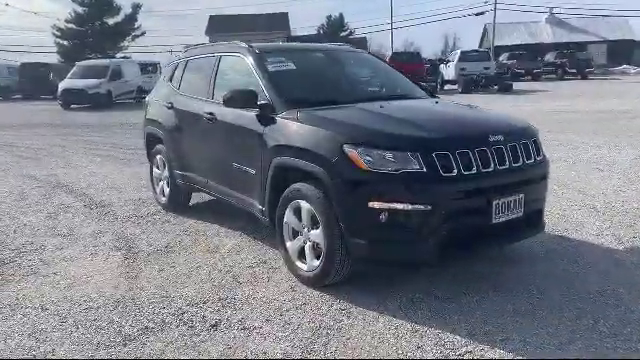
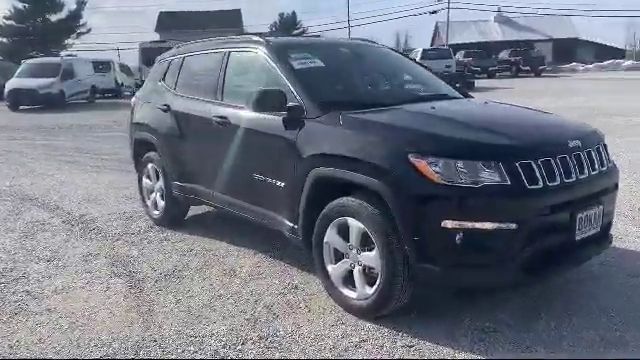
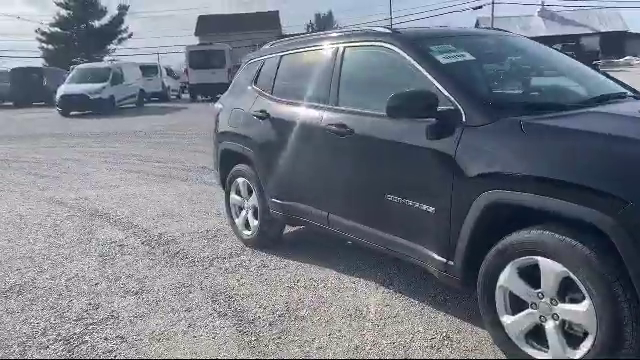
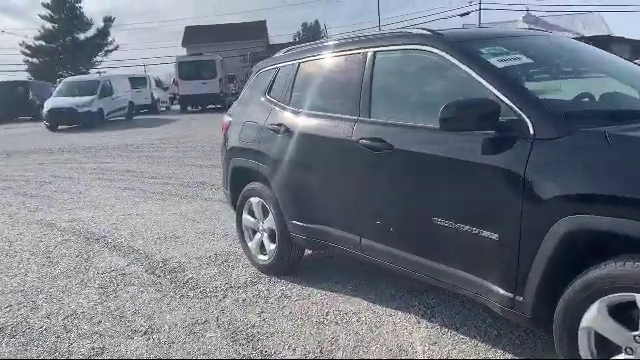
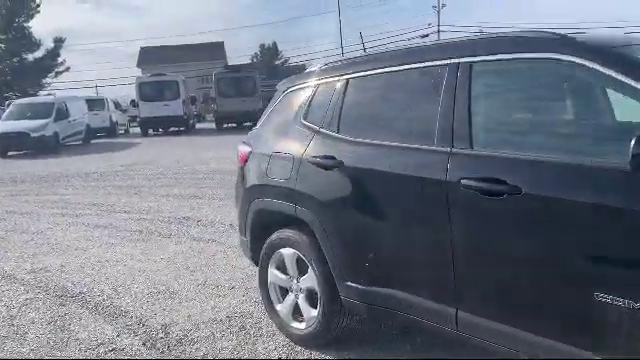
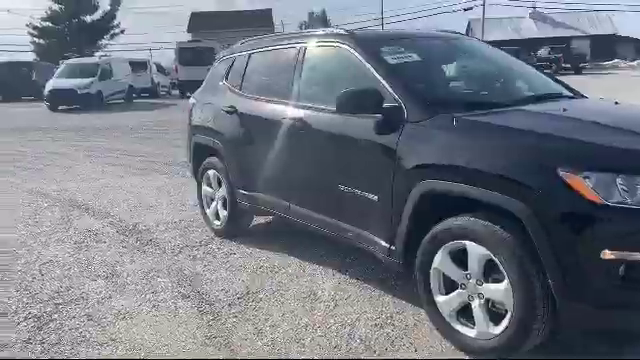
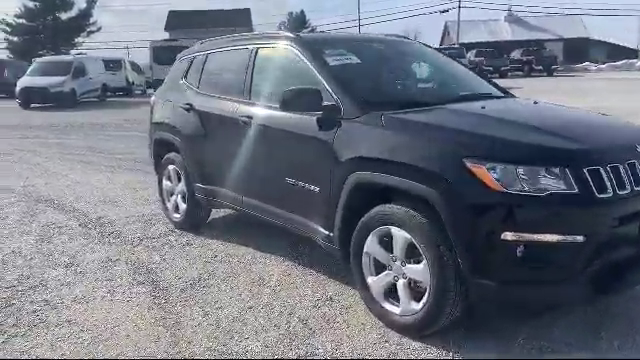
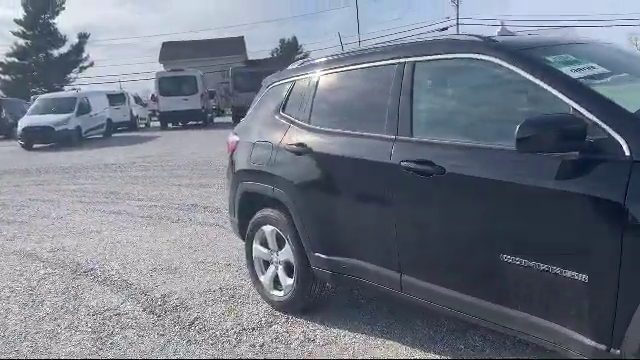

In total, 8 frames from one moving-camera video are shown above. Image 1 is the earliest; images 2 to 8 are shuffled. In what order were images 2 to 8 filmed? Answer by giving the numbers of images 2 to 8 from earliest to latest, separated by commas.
2, 7, 6, 3, 4, 8, 5
